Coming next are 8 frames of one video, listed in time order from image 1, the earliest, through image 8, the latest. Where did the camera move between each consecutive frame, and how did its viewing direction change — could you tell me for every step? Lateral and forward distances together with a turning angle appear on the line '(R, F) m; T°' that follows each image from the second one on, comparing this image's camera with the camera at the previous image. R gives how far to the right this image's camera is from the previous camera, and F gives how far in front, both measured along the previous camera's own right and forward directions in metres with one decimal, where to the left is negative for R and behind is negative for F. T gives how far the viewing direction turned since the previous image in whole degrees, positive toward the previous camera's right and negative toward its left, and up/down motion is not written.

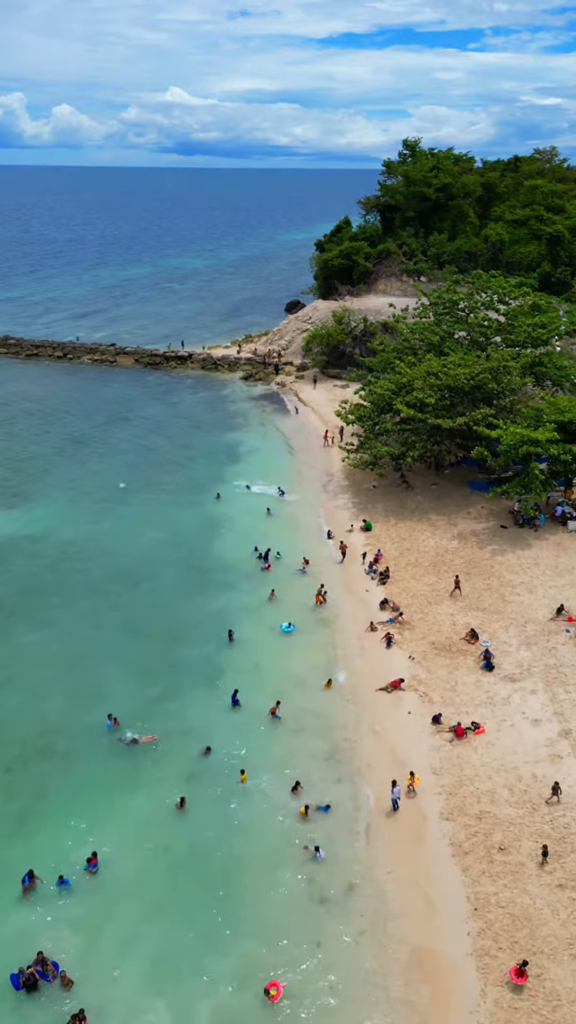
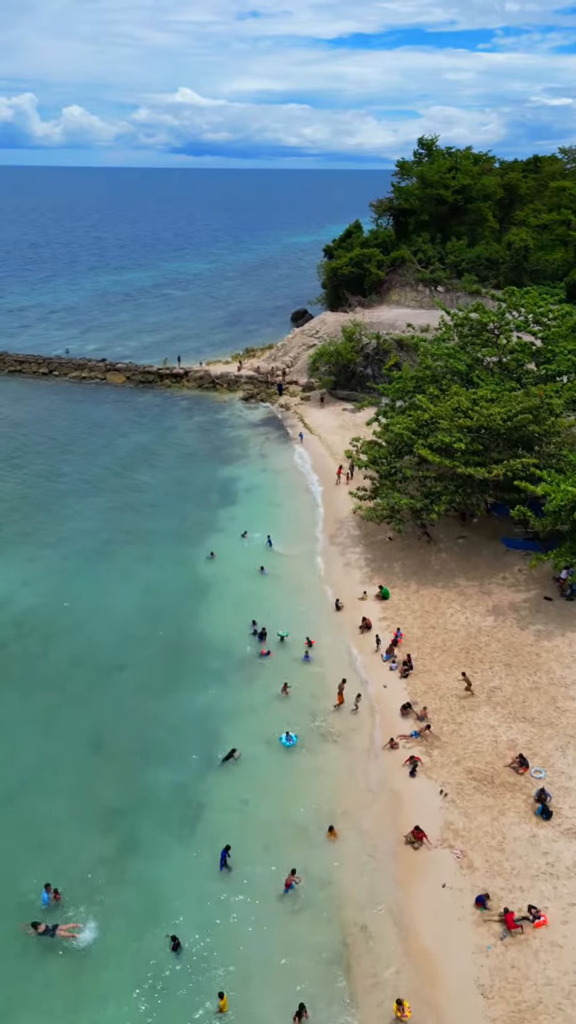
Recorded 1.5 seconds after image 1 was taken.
(+0.3, +6.2) m; -1°
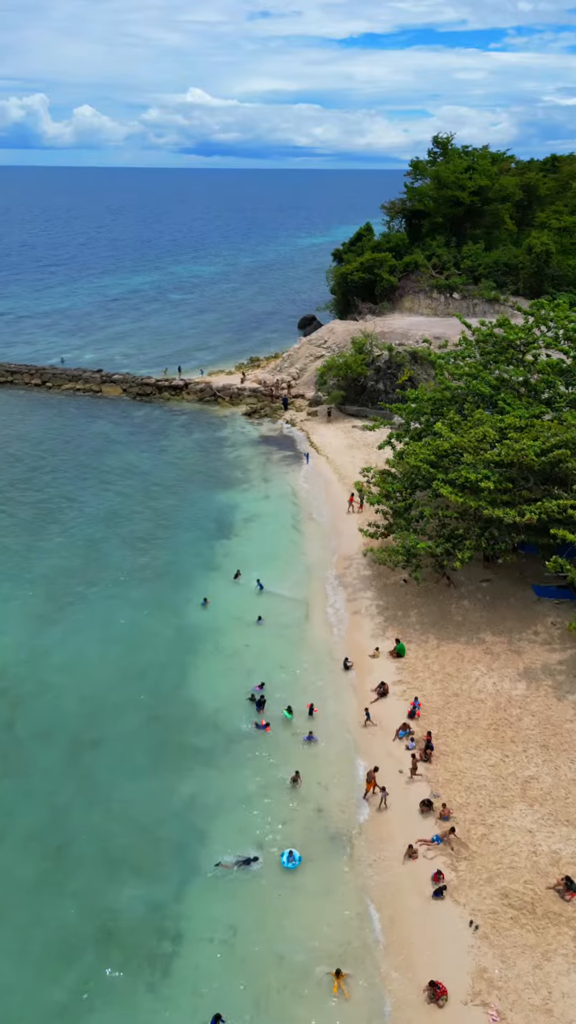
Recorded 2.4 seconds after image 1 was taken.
(+0.2, +3.8) m; -1°
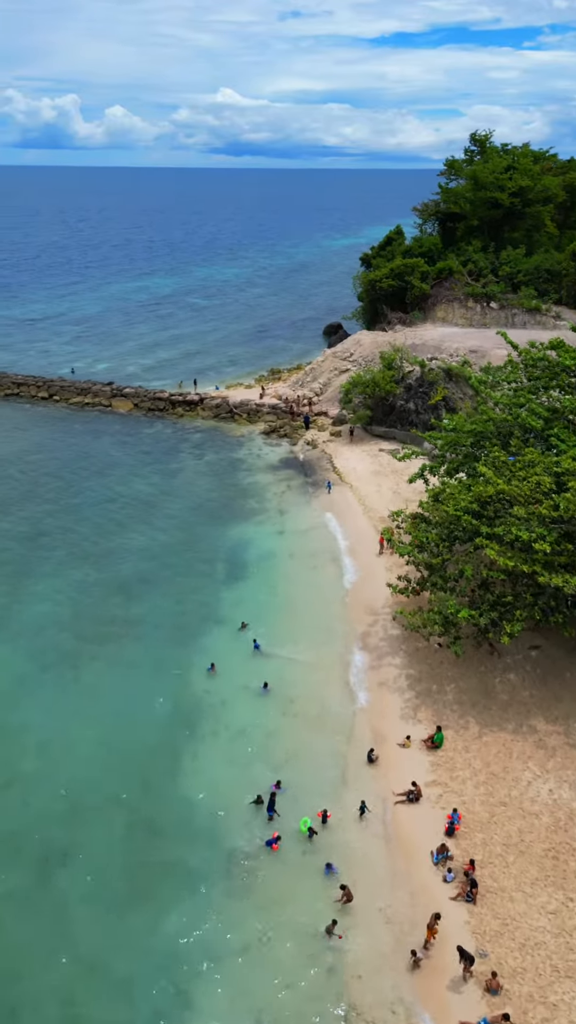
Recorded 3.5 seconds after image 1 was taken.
(+0.2, +4.4) m; -2°
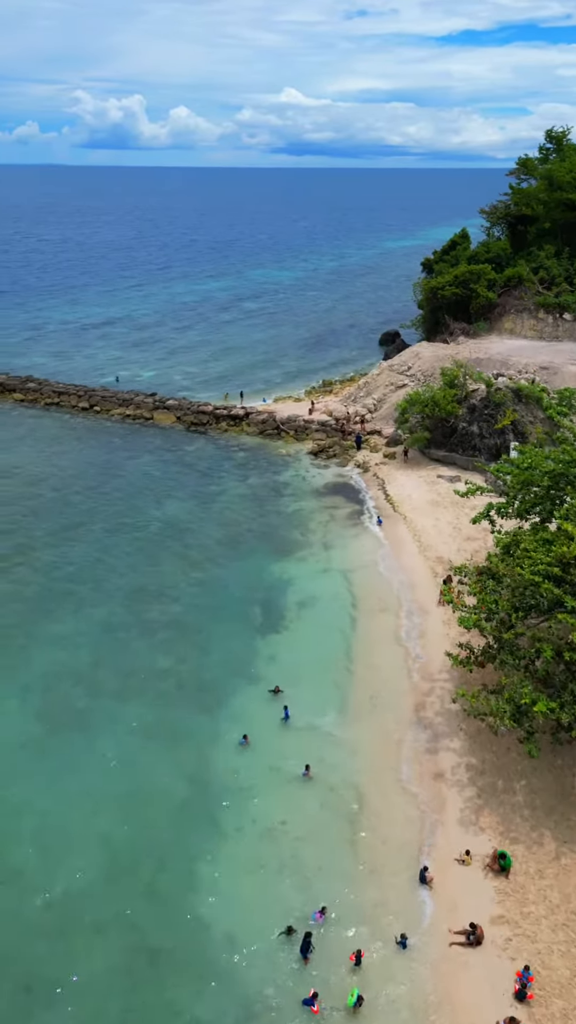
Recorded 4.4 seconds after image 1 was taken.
(+0.1, +3.8) m; -4°
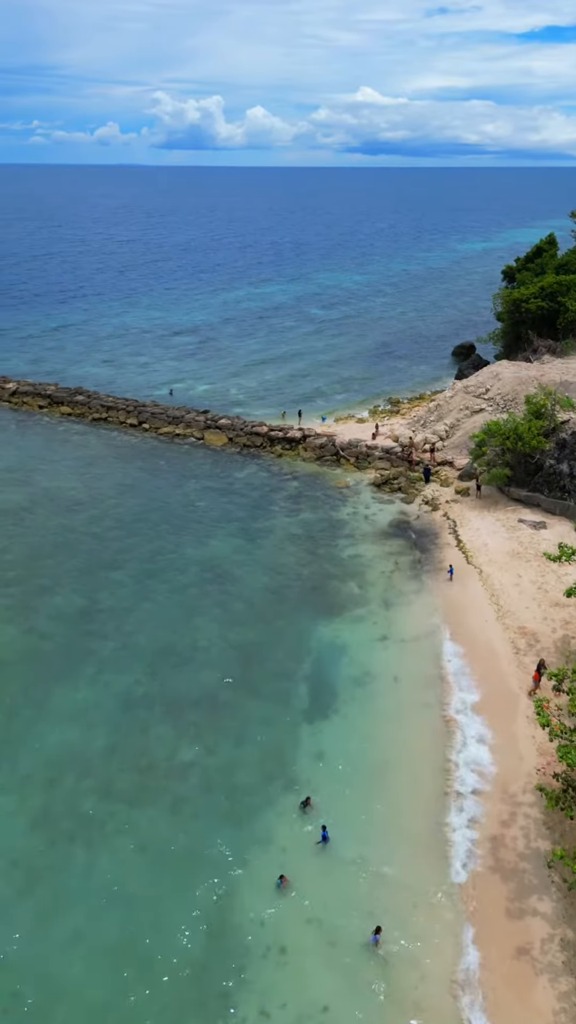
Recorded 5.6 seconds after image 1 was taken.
(+0.1, +4.8) m; -5°
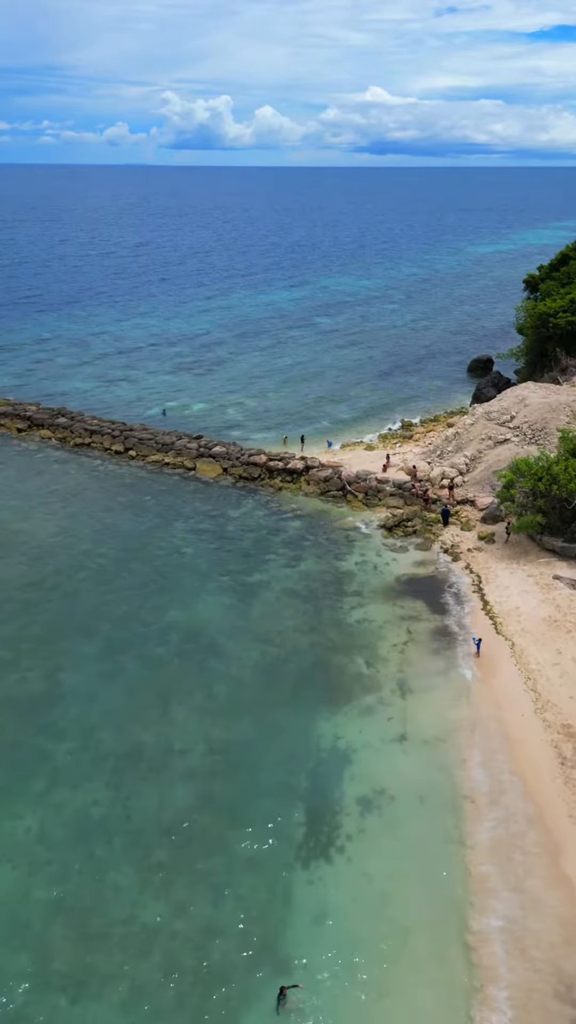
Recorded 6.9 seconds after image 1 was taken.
(+0.4, +5.2) m; -1°
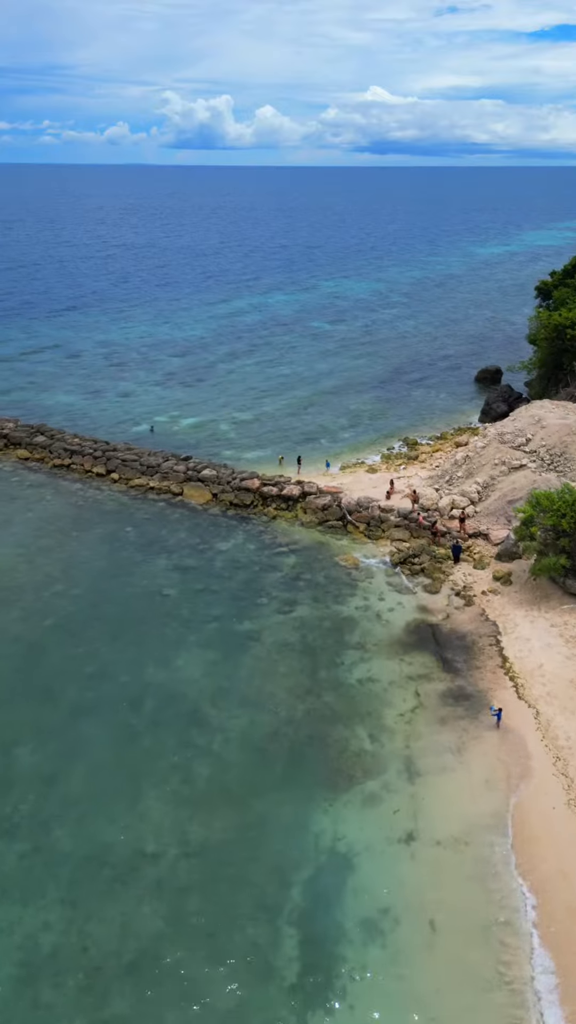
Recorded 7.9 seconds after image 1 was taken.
(+0.3, +3.7) m; 0°
